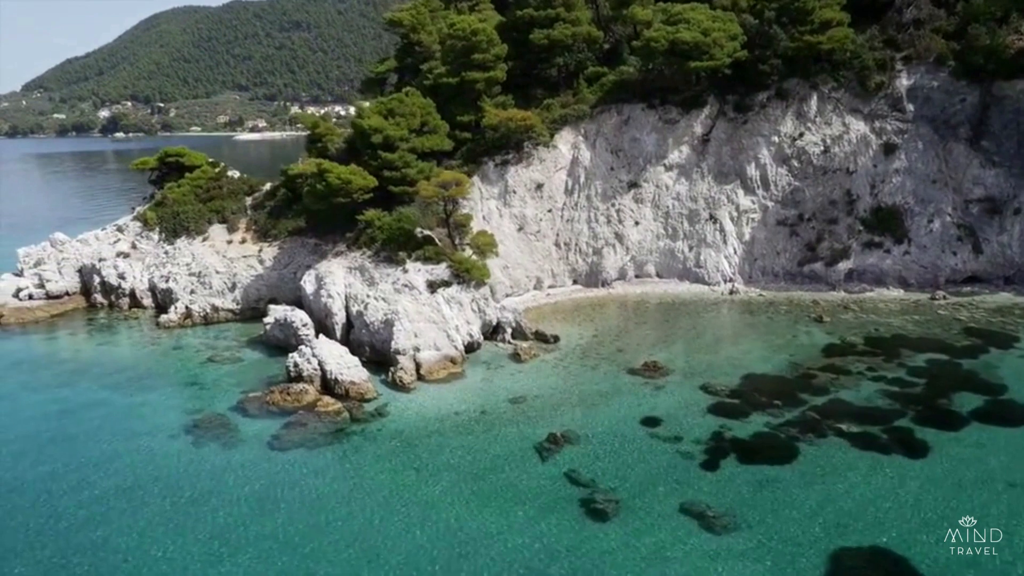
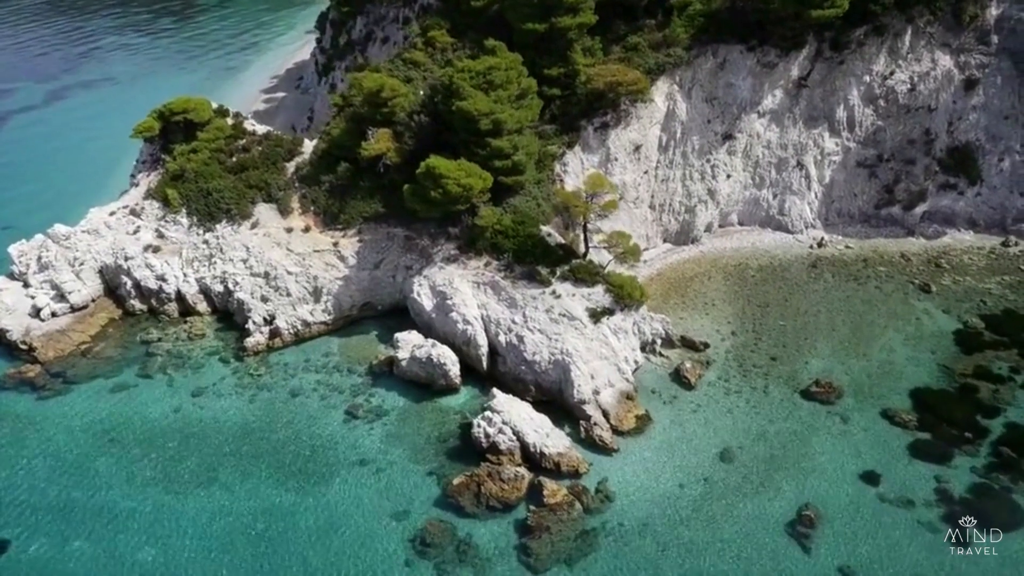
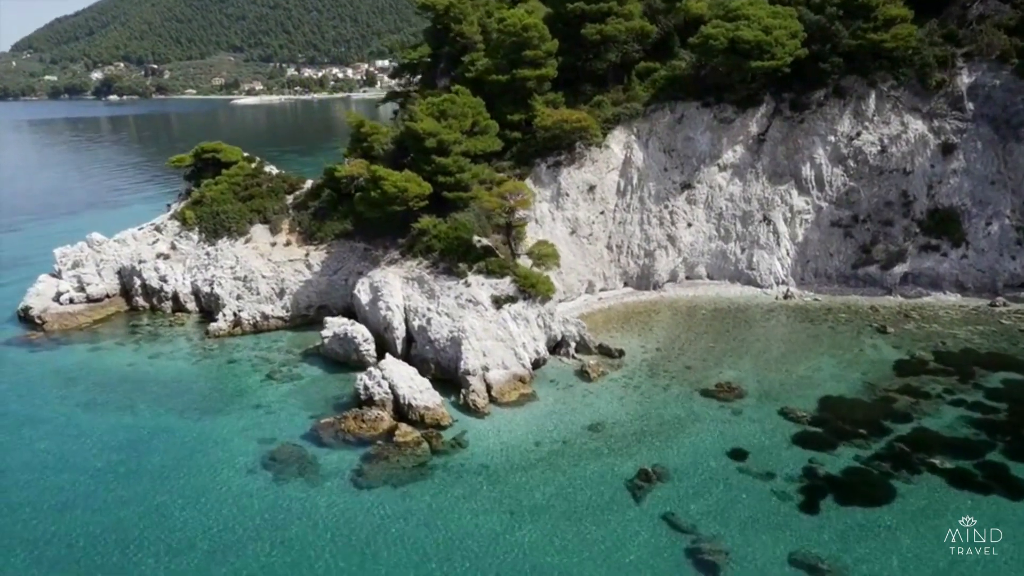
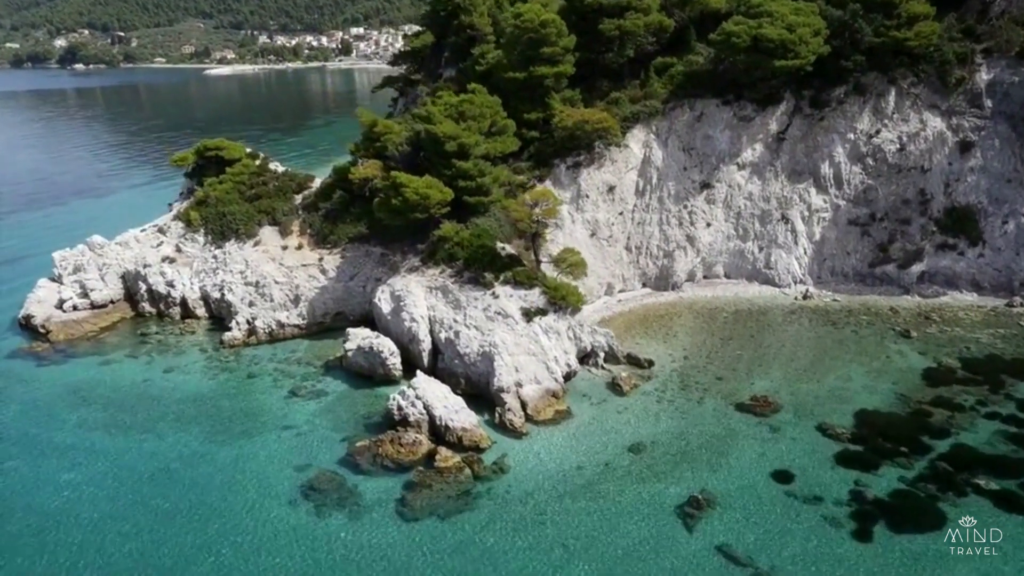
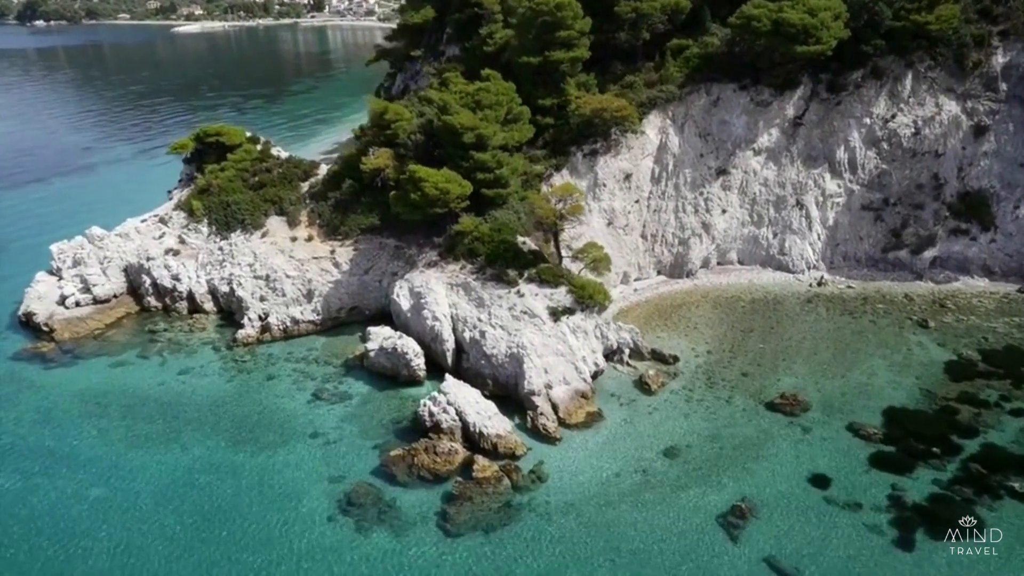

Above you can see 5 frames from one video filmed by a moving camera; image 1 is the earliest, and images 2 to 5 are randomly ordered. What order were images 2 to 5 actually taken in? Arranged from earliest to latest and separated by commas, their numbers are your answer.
3, 4, 5, 2
